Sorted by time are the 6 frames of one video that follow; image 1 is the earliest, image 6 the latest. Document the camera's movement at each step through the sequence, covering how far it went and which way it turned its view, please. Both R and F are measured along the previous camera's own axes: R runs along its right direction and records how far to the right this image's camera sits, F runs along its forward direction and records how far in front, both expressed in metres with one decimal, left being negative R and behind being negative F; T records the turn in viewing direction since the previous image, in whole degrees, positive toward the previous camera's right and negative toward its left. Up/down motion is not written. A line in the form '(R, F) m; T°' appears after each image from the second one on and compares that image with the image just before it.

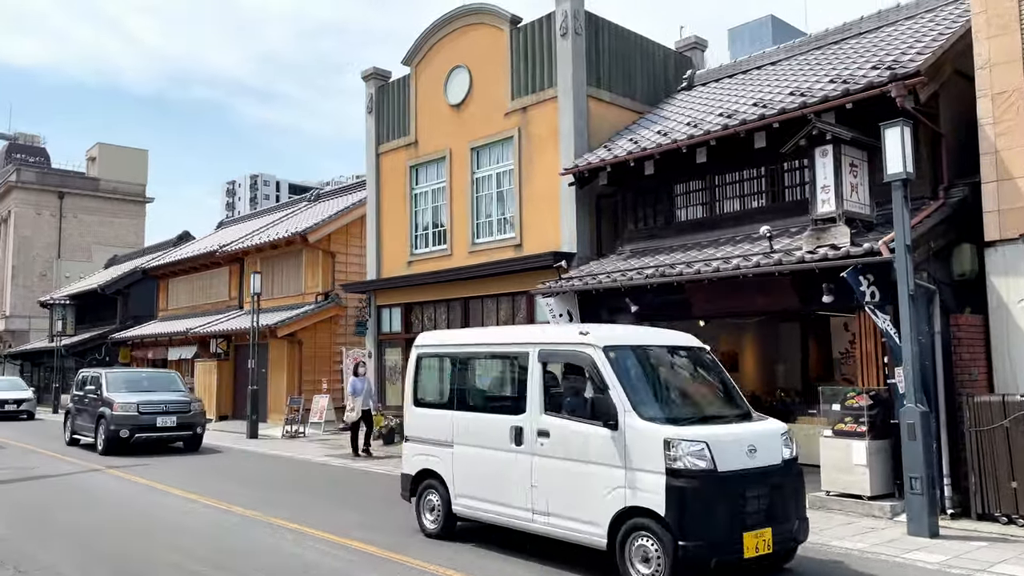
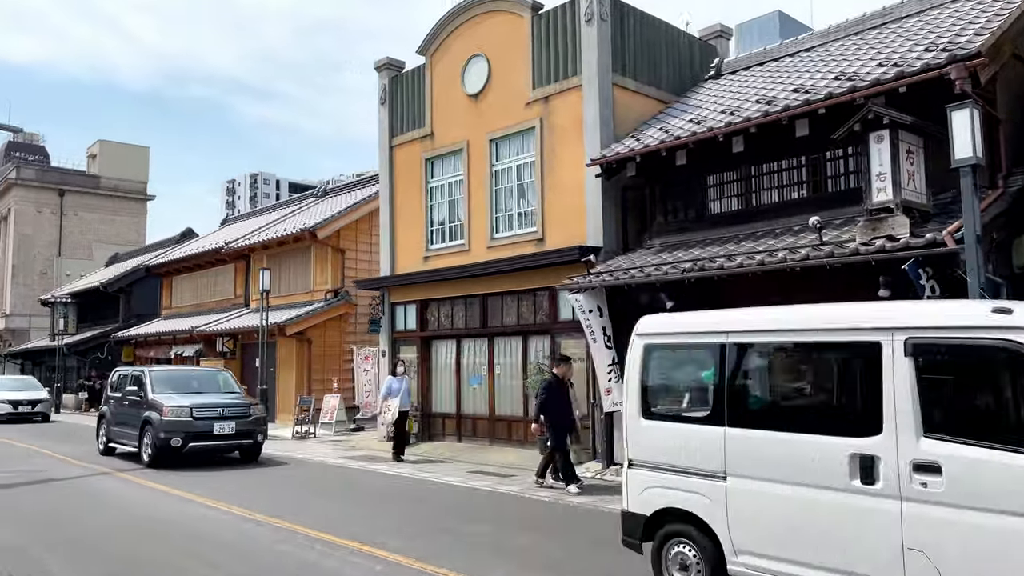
(-0.4, +0.5) m; 0°
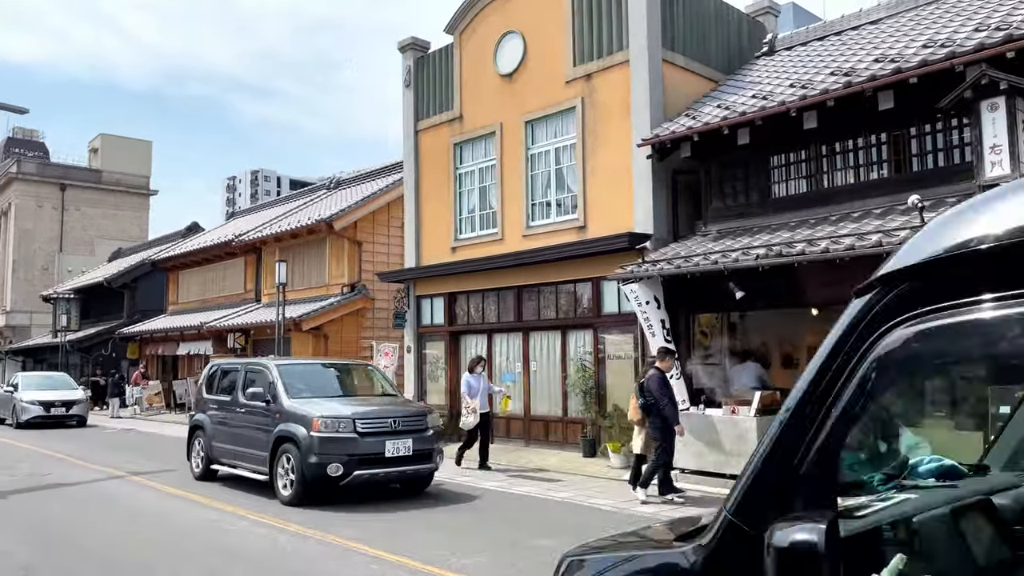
(-0.7, +0.9) m; 0°
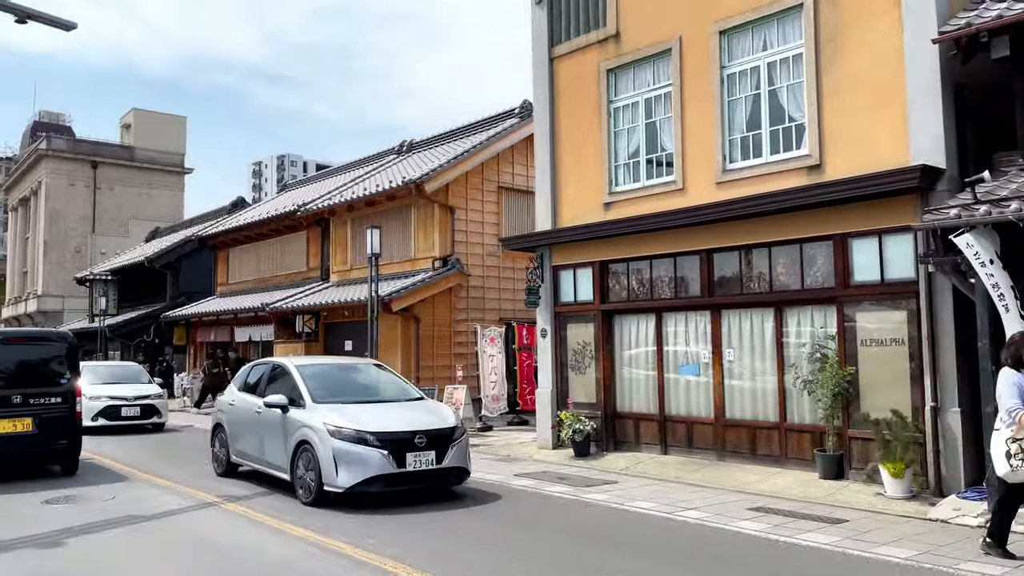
(-2.4, +3.4) m; -1°
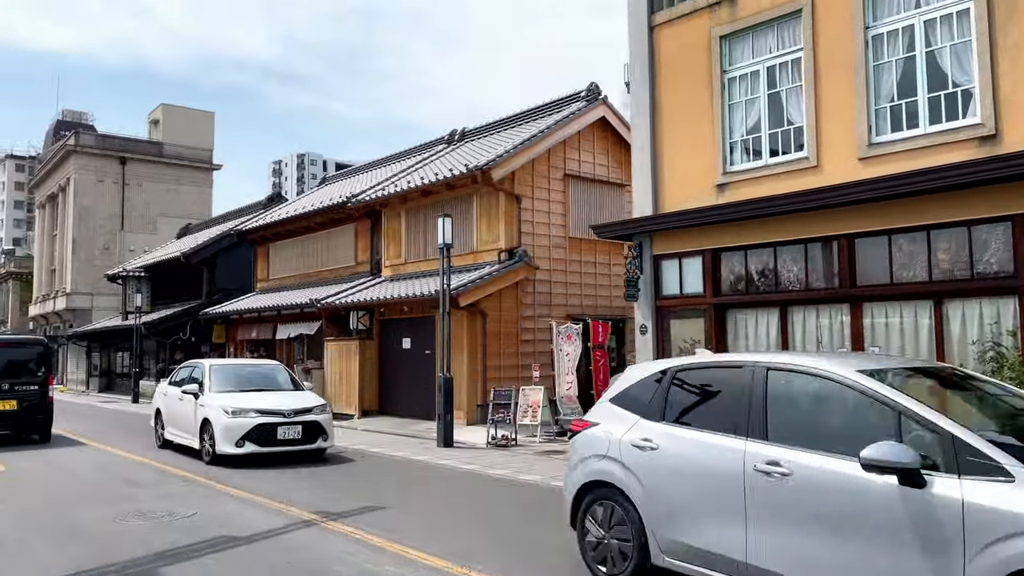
(-1.3, +1.2) m; -1°
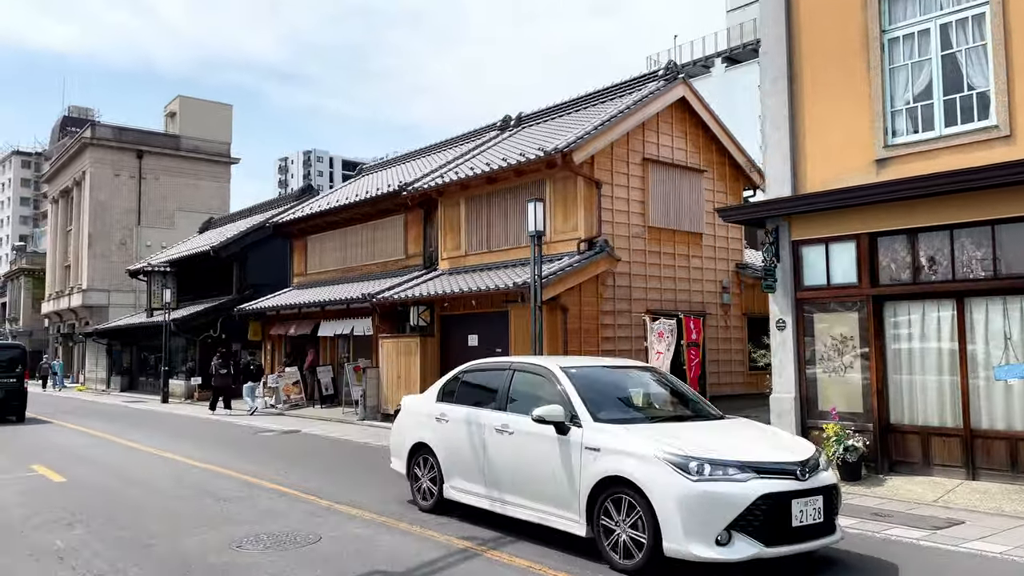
(-1.6, +1.3) m; 0°
